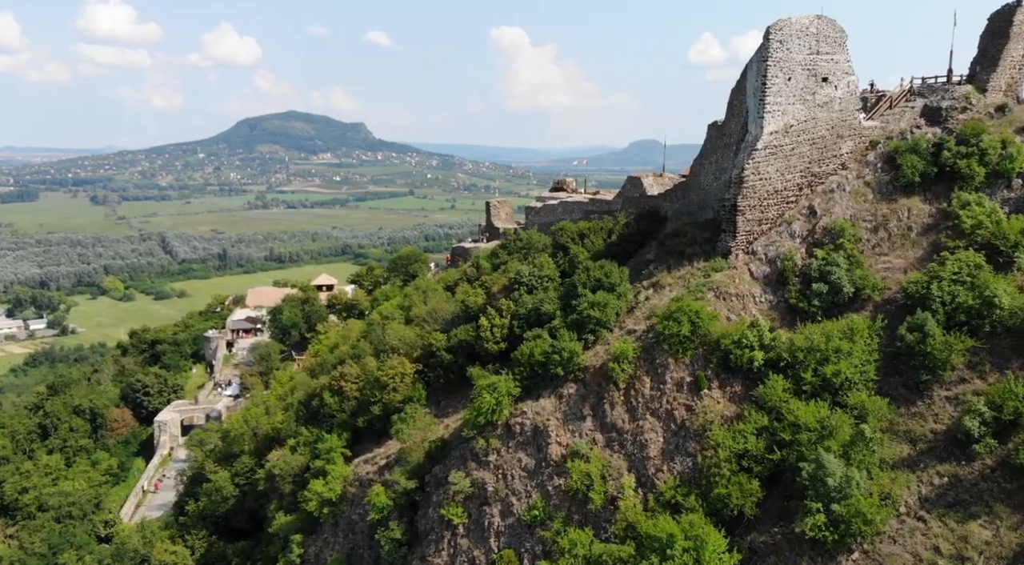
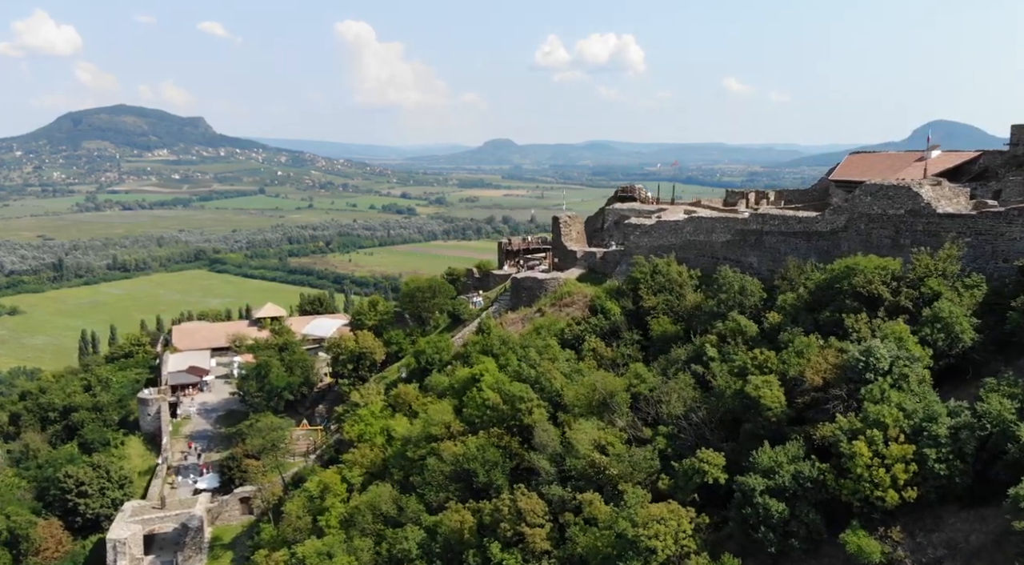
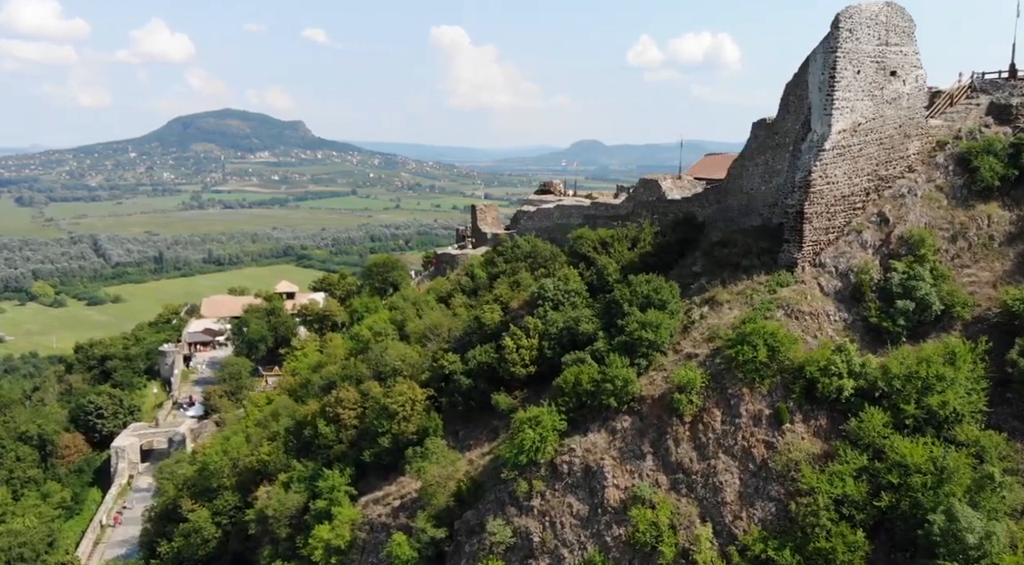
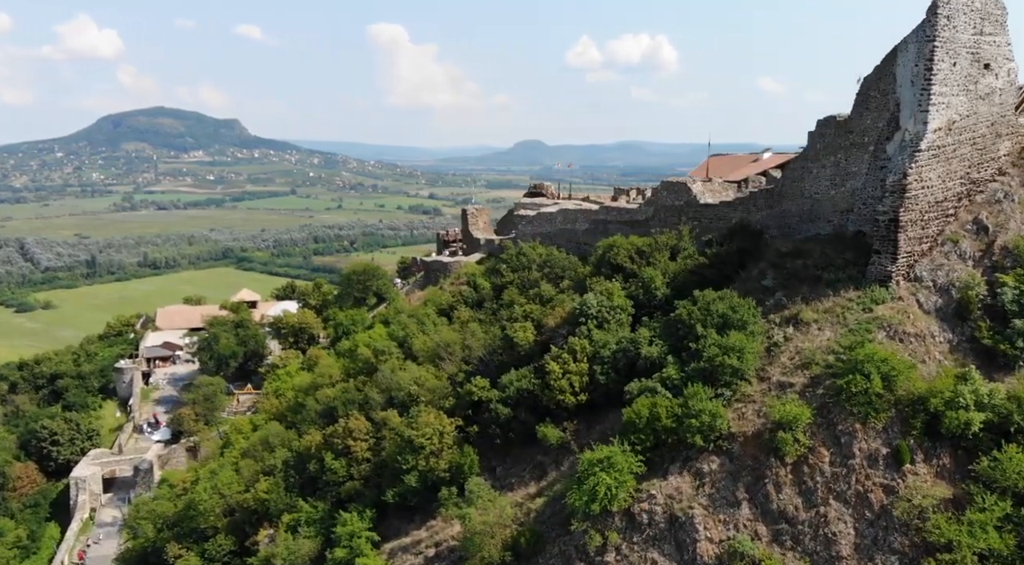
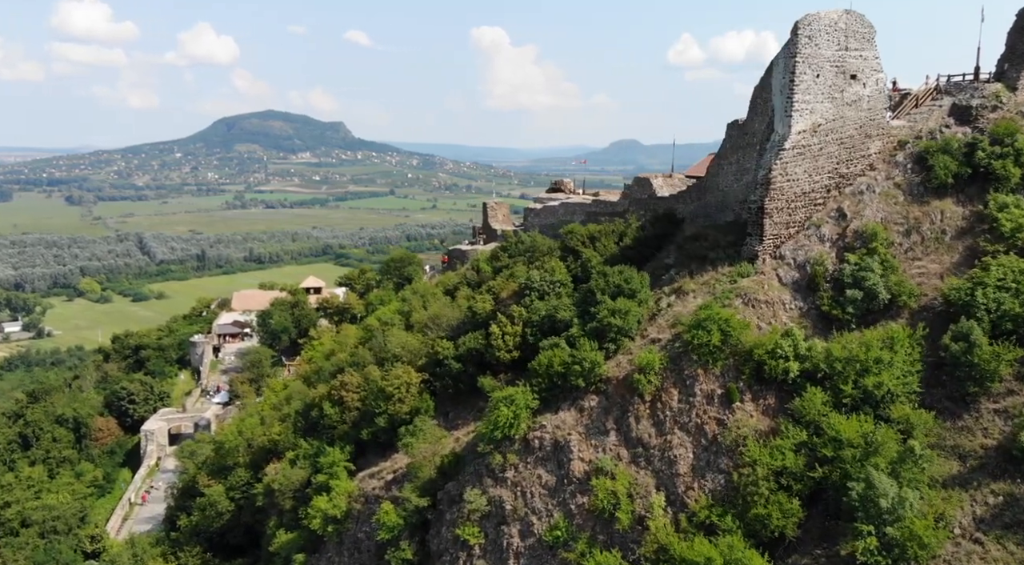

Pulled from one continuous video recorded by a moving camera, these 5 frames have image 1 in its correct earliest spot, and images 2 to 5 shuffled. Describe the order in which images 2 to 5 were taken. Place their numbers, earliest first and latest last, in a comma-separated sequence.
5, 3, 4, 2
